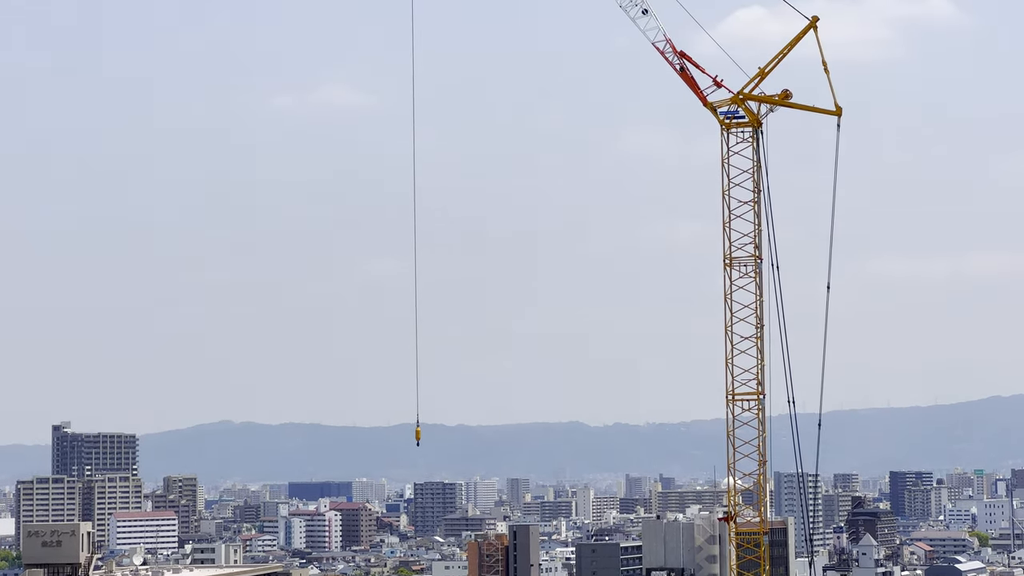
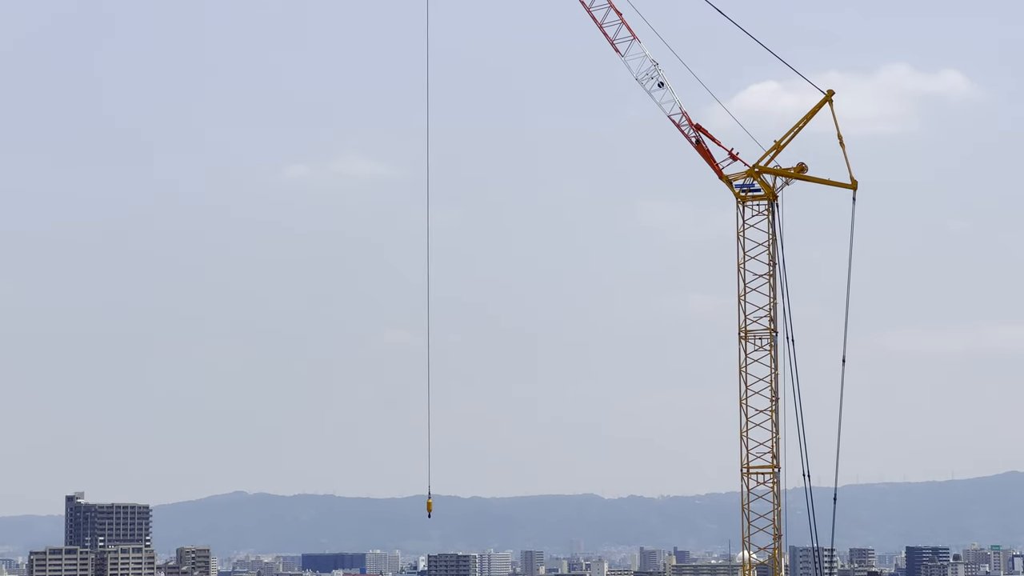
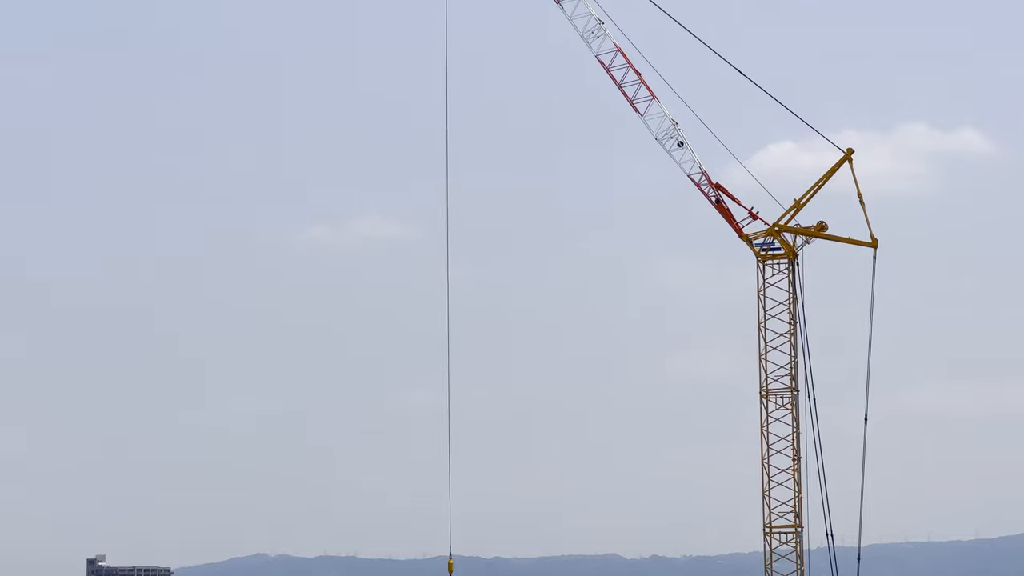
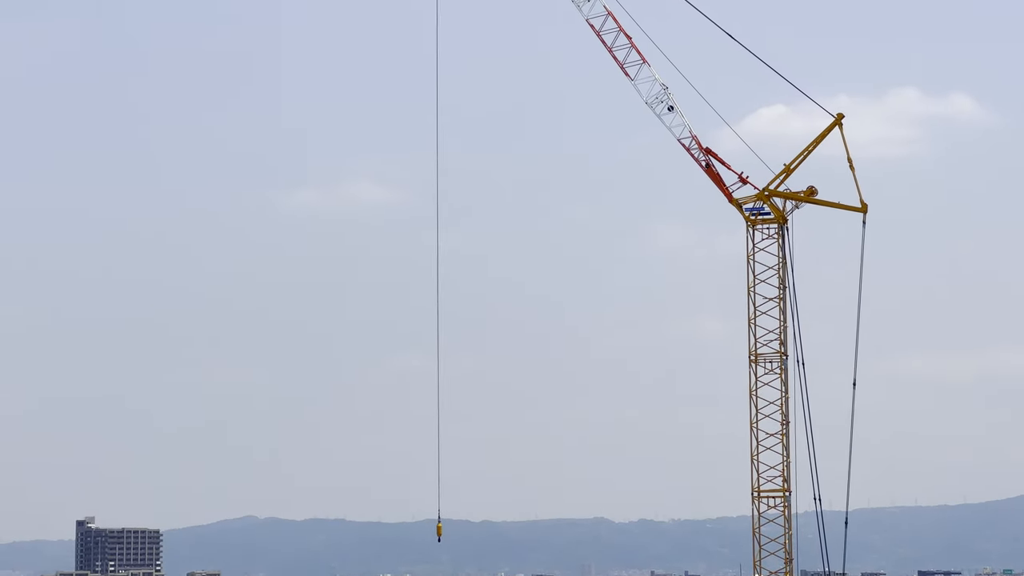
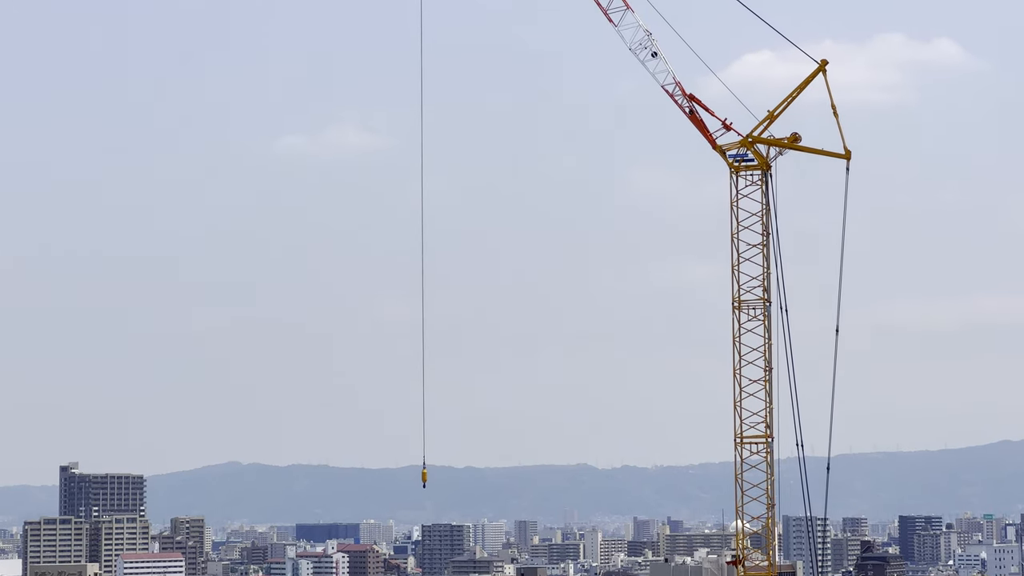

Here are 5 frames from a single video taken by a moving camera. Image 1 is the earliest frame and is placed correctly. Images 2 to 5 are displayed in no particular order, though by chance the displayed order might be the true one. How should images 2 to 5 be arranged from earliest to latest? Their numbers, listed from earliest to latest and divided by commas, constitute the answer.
5, 2, 4, 3
